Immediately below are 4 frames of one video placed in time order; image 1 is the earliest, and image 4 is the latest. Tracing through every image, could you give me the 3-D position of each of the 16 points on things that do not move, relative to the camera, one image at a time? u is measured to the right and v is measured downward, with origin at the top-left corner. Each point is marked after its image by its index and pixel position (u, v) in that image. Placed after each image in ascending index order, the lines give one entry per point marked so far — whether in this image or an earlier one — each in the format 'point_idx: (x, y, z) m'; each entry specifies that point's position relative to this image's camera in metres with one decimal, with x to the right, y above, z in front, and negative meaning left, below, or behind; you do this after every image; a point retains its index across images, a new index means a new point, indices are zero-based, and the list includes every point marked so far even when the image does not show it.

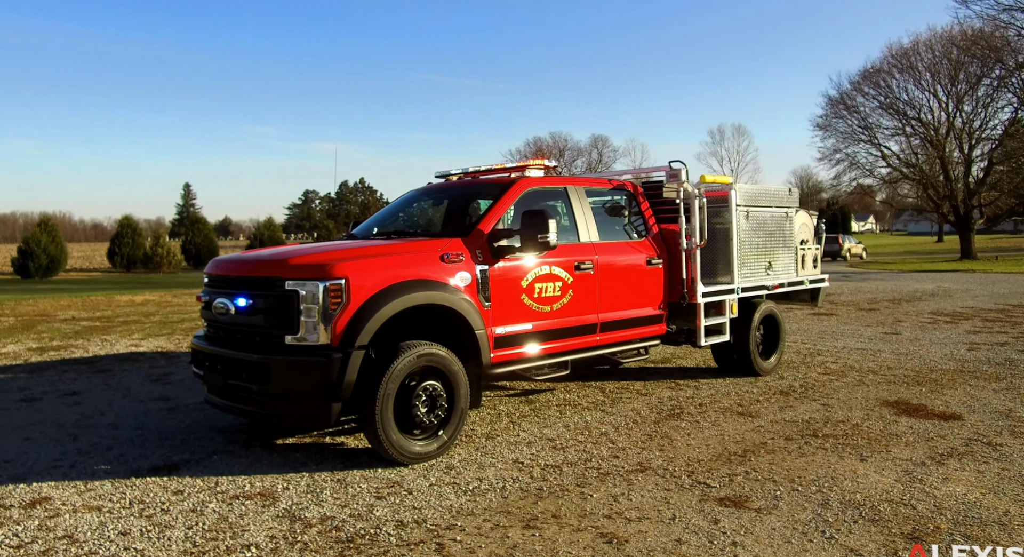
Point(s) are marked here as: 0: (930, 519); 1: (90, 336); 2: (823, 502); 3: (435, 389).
0: (+2.1, -1.2, +3.8) m
1: (-8.7, -1.2, +15.7) m
2: (+1.7, -1.2, +4.1) m
3: (-0.5, -0.8, +5.1) m
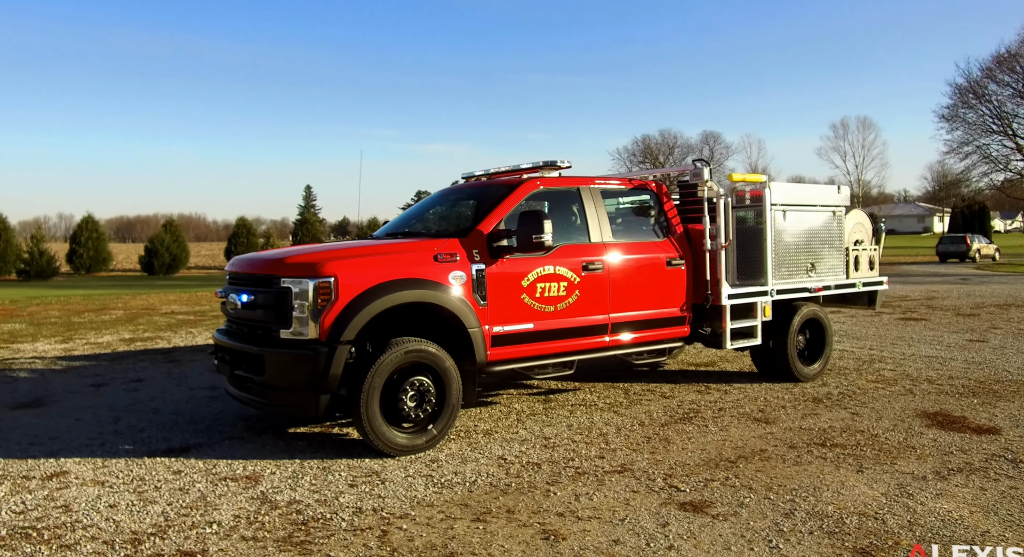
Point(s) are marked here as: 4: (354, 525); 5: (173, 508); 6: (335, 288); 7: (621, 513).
0: (+1.8, -1.2, +3.6) m
1: (-7.4, -1.1, +16.8) m
2: (+1.4, -1.2, +4.0) m
3: (-0.6, -0.7, +5.3) m
4: (-0.8, -1.2, +3.8) m
5: (-1.8, -1.2, +4.0) m
6: (-1.2, -0.1, +5.0) m
7: (+0.6, -1.2, +4.0) m
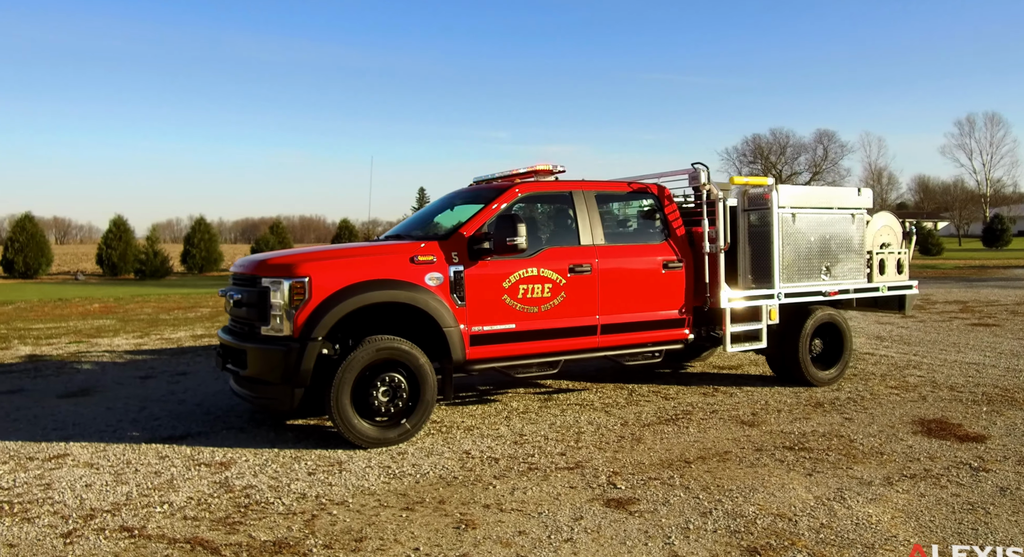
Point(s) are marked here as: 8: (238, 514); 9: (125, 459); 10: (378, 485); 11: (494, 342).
0: (+1.4, -1.2, +3.6) m
1: (-6.2, -1.1, +17.8) m
2: (+1.0, -1.2, +4.0) m
3: (-0.8, -0.8, +5.6) m
4: (-1.2, -1.2, +4.1) m
5: (-2.2, -1.2, +4.4) m
6: (-1.4, -0.1, +5.3) m
7: (+0.2, -1.2, +4.1) m
8: (-1.5, -1.3, +4.0) m
9: (-2.6, -1.2, +5.2) m
10: (-0.8, -1.2, +4.6) m
11: (-0.1, -0.5, +6.1) m
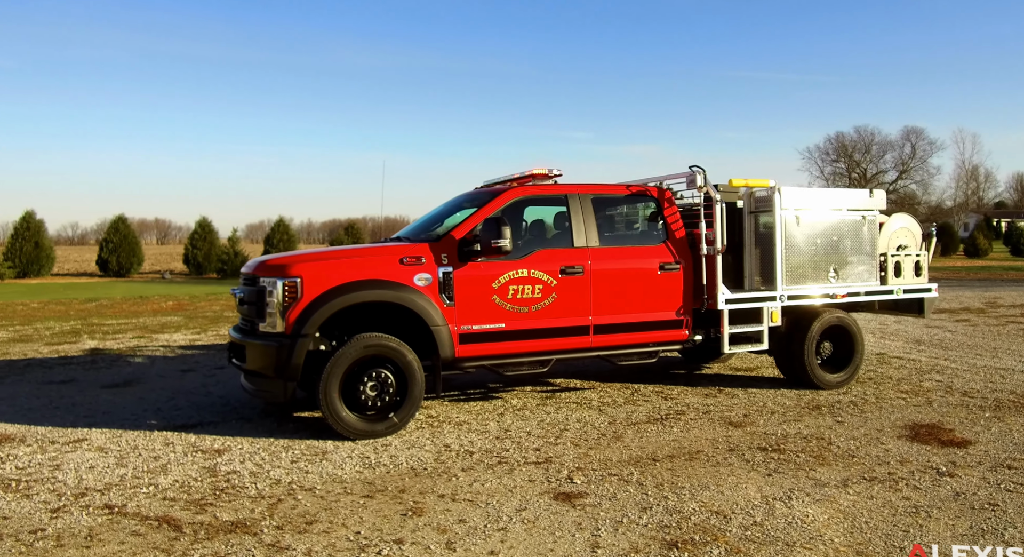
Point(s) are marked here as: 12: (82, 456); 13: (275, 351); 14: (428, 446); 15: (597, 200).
0: (+1.0, -1.3, +3.7) m
1: (-5.2, -1.1, +18.5) m
2: (+0.8, -1.2, +4.1) m
3: (-1.0, -0.8, +5.9) m
4: (-1.5, -1.3, +4.4) m
5: (-2.4, -1.2, +4.9) m
6: (-1.6, -0.1, +5.7) m
7: (-0.1, -1.2, +4.3) m
8: (-1.7, -1.3, +4.4) m
9: (-2.8, -1.2, +5.6) m
10: (-1.0, -1.2, +4.8) m
11: (-0.2, -0.5, +6.3) m
12: (-3.0, -1.2, +5.3) m
13: (-1.8, -0.5, +5.6) m
14: (-0.6, -1.2, +5.6) m
15: (+0.8, +0.7, +7.0) m
